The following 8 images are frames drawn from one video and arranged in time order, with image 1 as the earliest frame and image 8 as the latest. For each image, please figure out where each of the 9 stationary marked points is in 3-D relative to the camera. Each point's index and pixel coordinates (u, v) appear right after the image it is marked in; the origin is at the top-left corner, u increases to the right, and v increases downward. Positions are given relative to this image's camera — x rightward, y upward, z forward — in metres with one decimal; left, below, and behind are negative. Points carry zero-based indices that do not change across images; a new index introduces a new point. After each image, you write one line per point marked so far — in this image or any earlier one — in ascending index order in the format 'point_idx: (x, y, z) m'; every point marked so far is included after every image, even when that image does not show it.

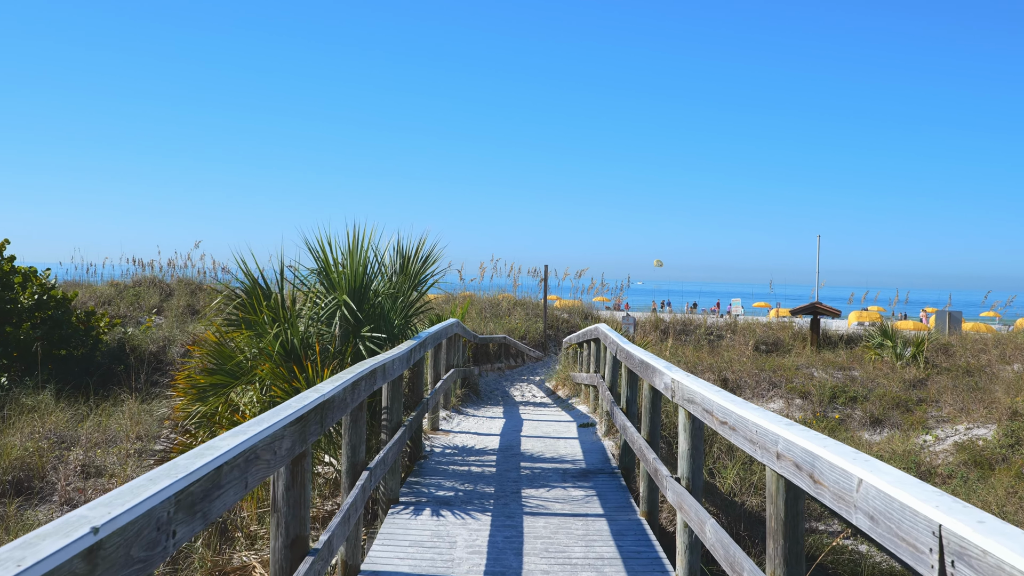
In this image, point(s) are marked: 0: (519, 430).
0: (+0.1, -1.5, +7.3) m
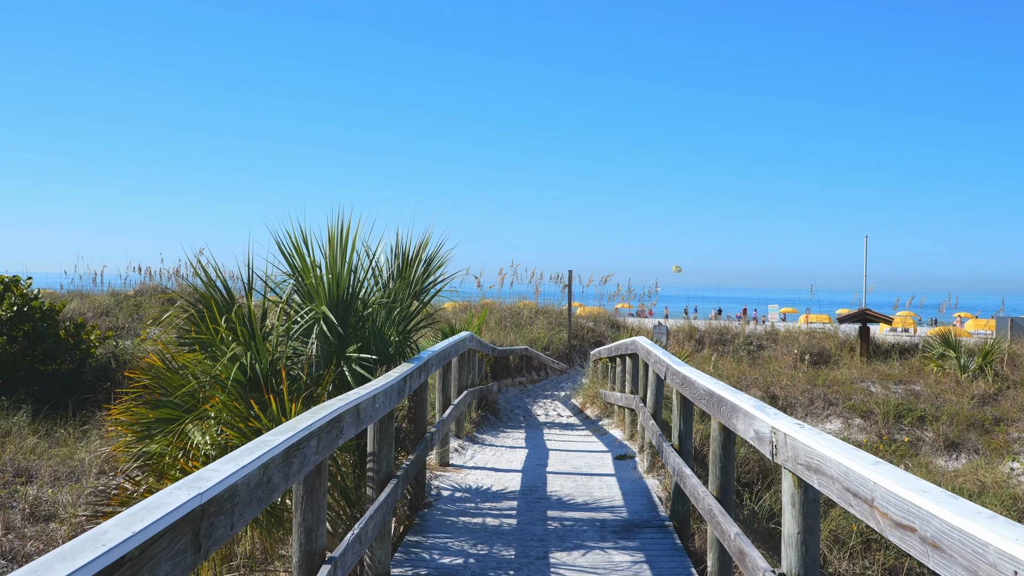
0: (+0.3, -1.6, +6.2) m
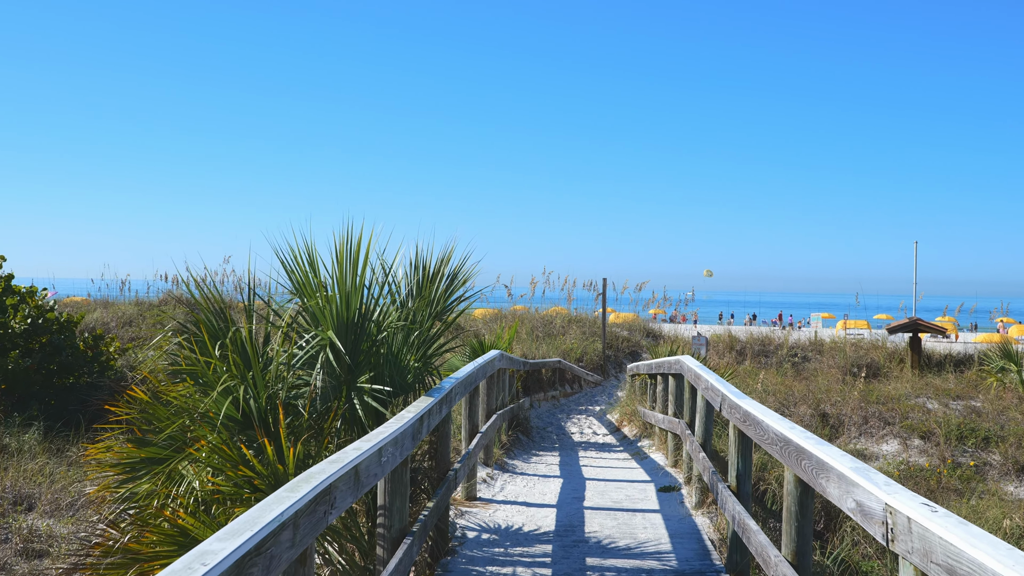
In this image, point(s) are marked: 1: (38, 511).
0: (+0.6, -1.7, +5.6) m
1: (-4.0, -1.9, +5.7) m
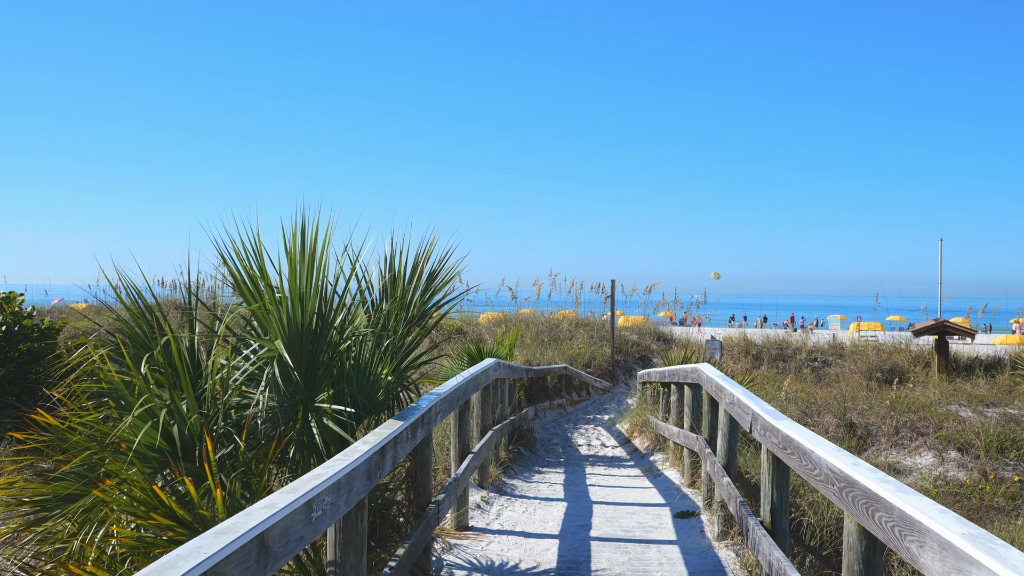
0: (+0.6, -1.8, +5.0) m
1: (-4.1, -1.9, +5.1) m
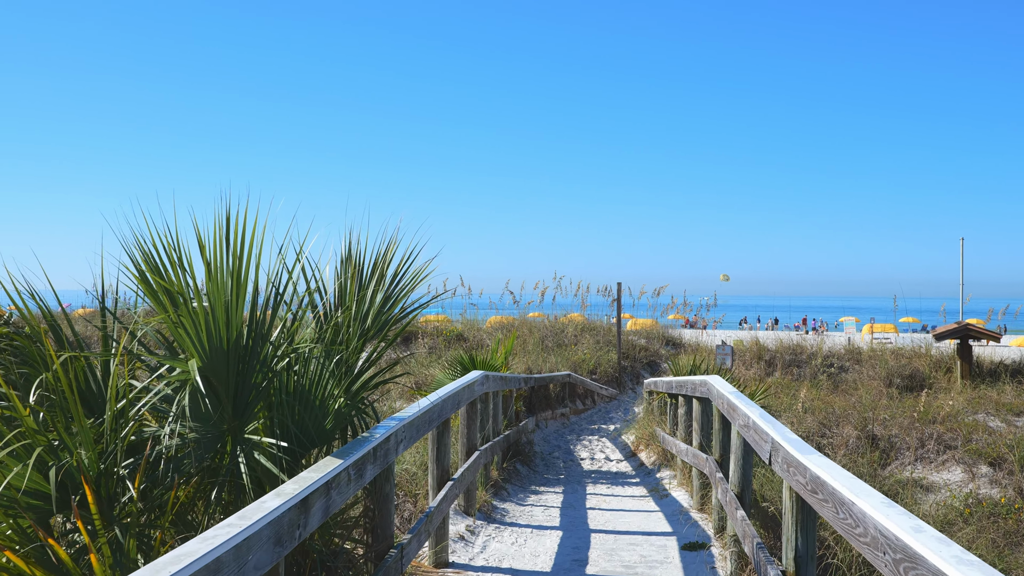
0: (+0.5, -1.8, +4.5) m
1: (-4.1, -2.0, +4.7) m
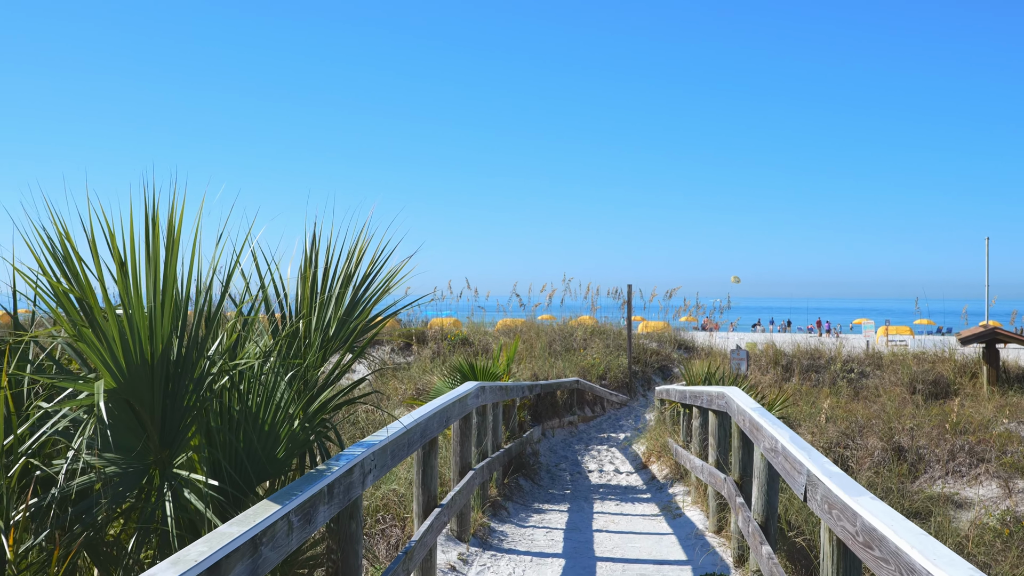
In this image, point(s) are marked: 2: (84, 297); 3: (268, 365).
0: (+0.4, -1.8, +4.0) m
1: (-4.2, -2.0, +4.3) m
2: (-1.3, 0.0, +2.0) m
3: (-0.9, -0.3, +2.4) m
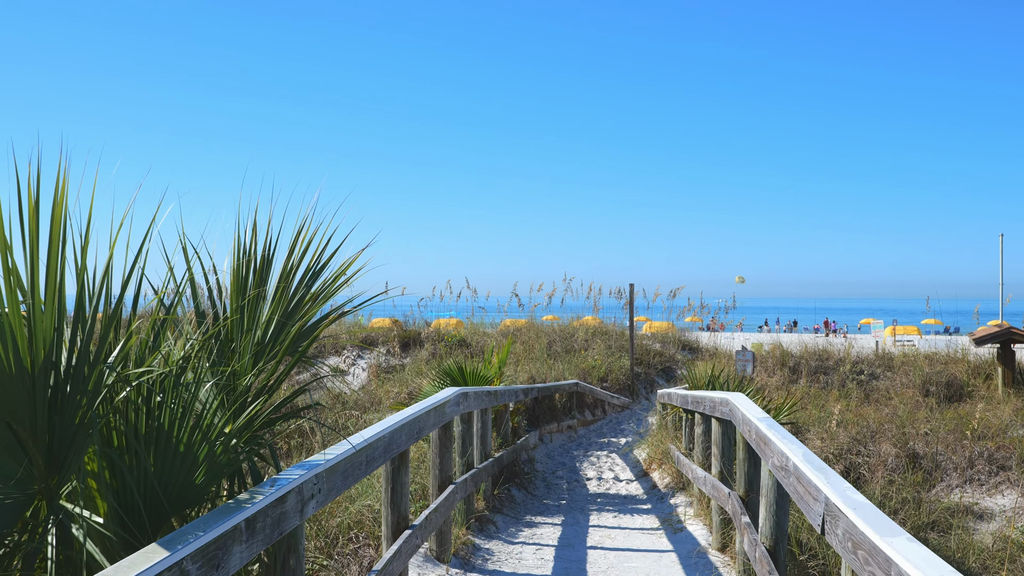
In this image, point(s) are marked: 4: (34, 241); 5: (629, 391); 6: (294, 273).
0: (+0.3, -1.8, +3.6) m
1: (-4.3, -2.0, +3.9) m
2: (-1.4, 0.0, +1.7) m
3: (-1.0, -0.3, +2.1) m
4: (-1.2, +0.1, +1.8) m
5: (+2.3, -2.0, +13.1) m
6: (-0.8, 0.0, +2.4) m
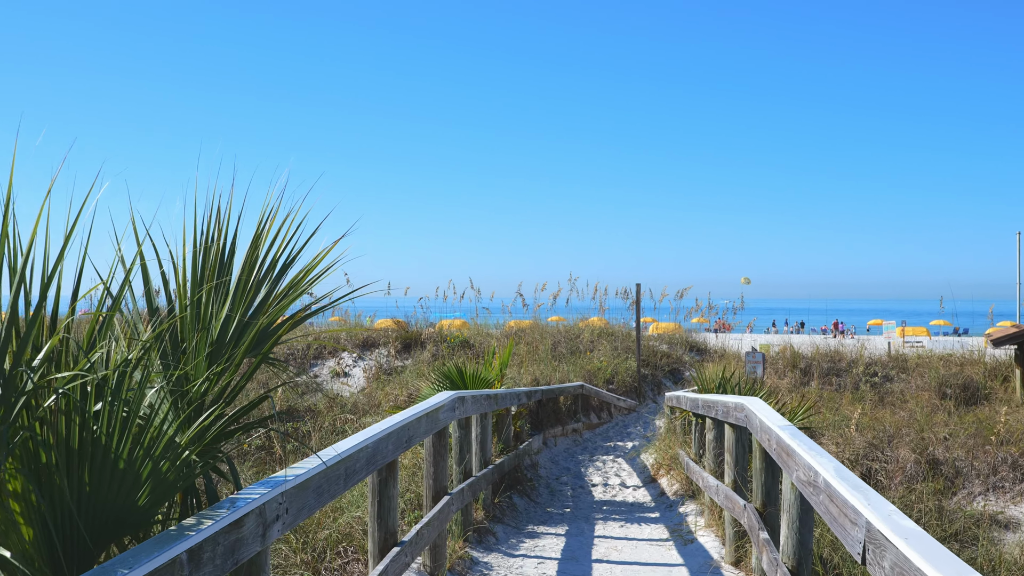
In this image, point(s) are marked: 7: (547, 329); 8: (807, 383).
0: (+0.3, -1.8, +3.3) m
1: (-4.3, -2.0, +3.7) m
2: (-1.4, 0.0, +1.4) m
3: (-1.0, -0.2, +1.8) m
4: (-1.2, +0.1, +1.5) m
5: (+2.4, -2.0, +12.8) m
6: (-0.8, +0.1, +2.1) m
7: (+0.7, -0.9, +14.2) m
8: (+5.6, -1.8, +12.6) m
